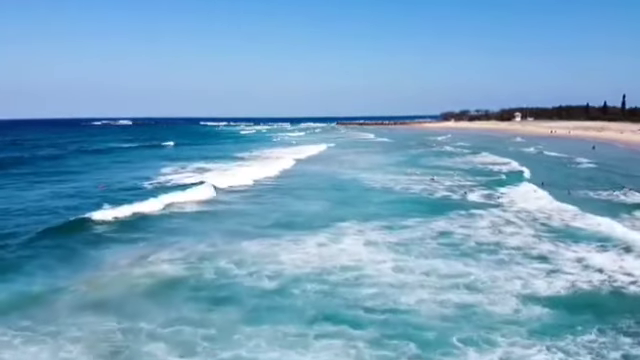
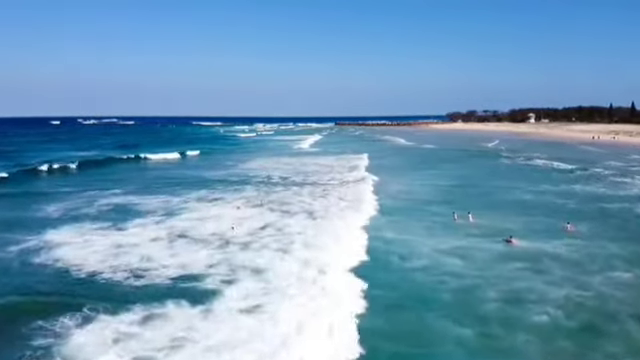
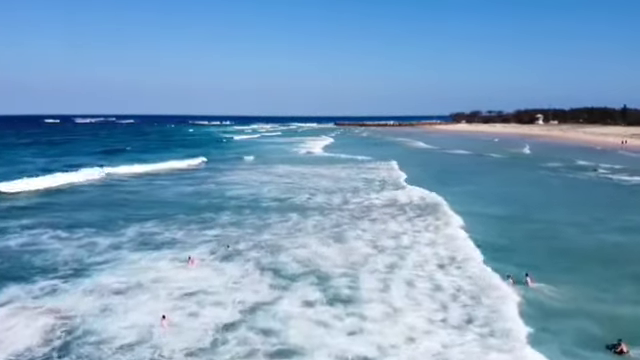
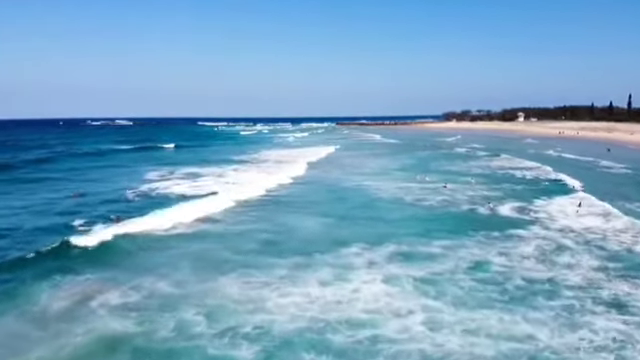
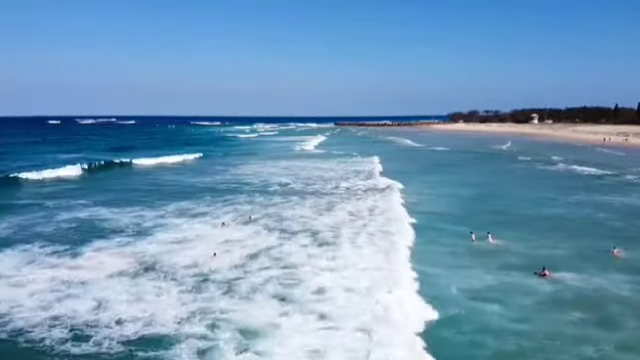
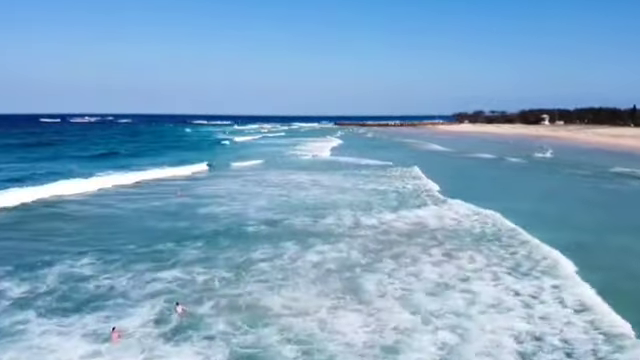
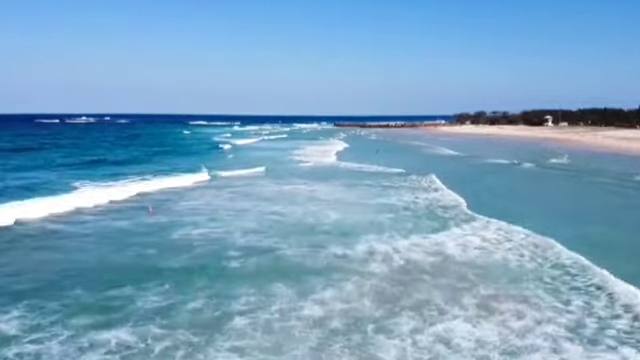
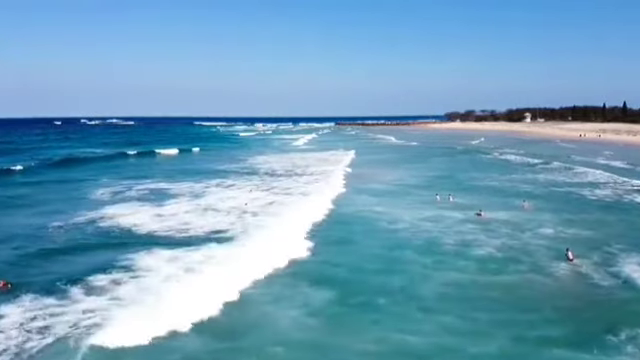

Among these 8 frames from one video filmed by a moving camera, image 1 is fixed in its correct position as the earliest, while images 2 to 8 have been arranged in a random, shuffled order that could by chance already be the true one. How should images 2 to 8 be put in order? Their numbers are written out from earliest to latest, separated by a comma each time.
4, 8, 2, 5, 3, 6, 7
